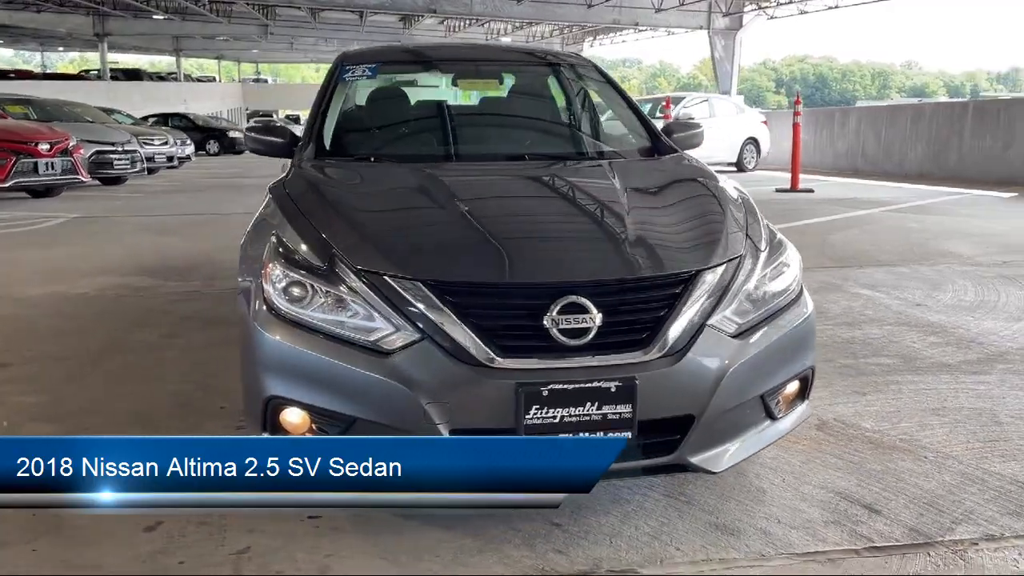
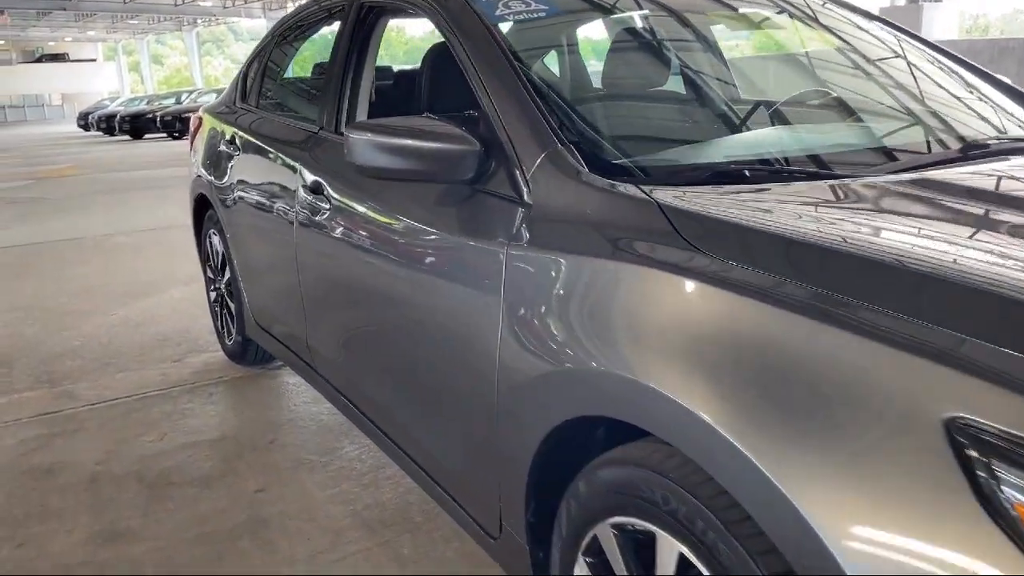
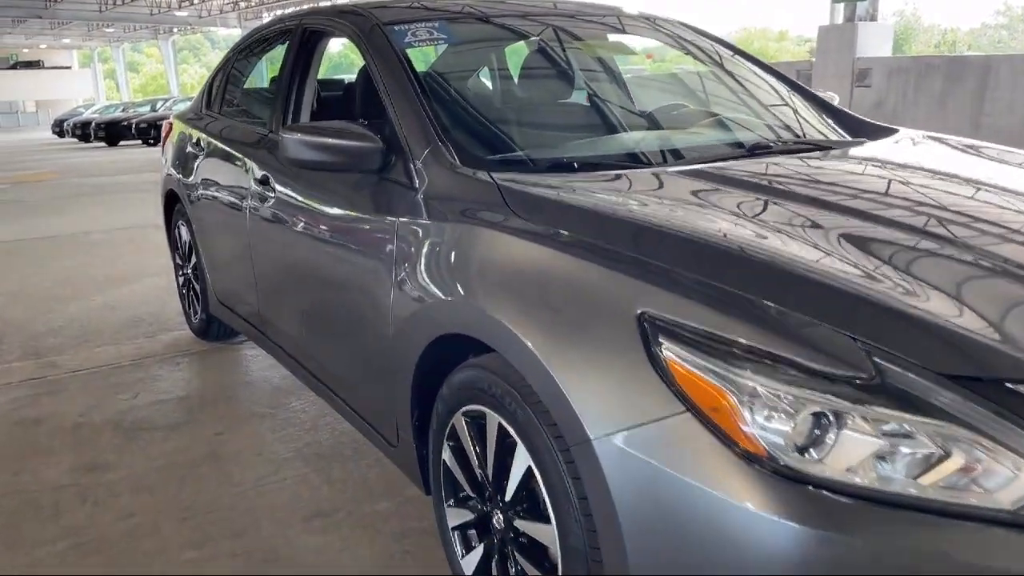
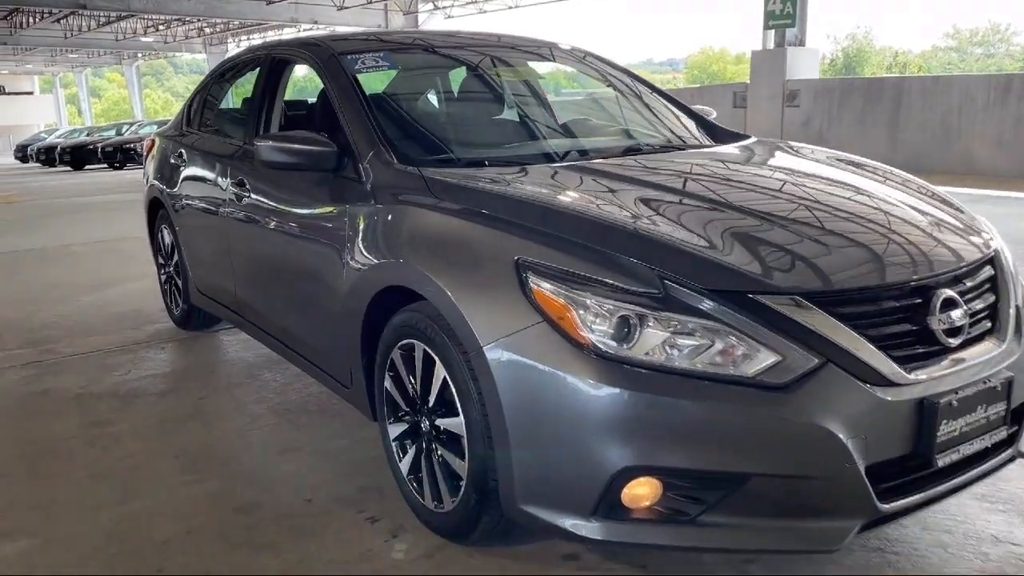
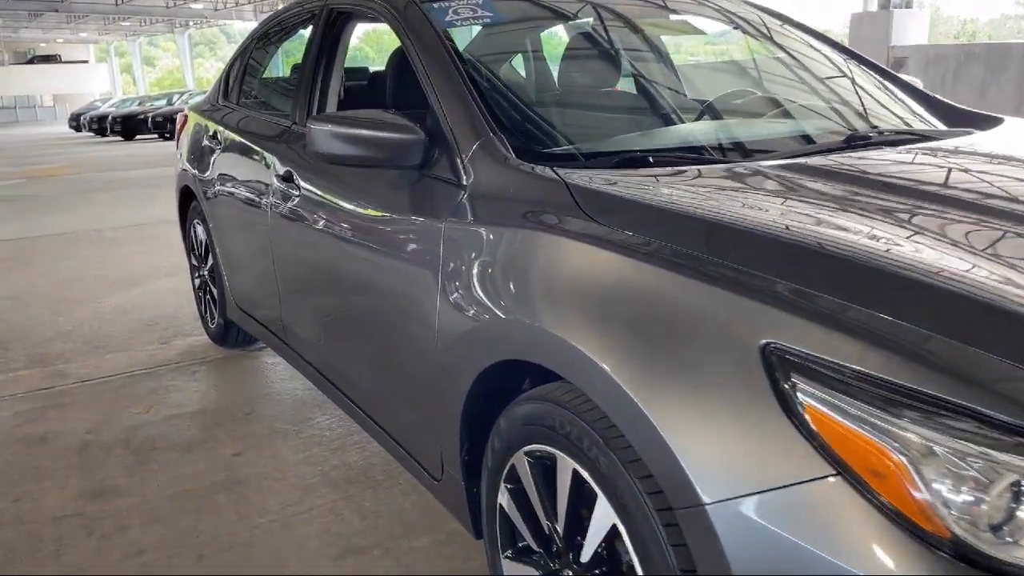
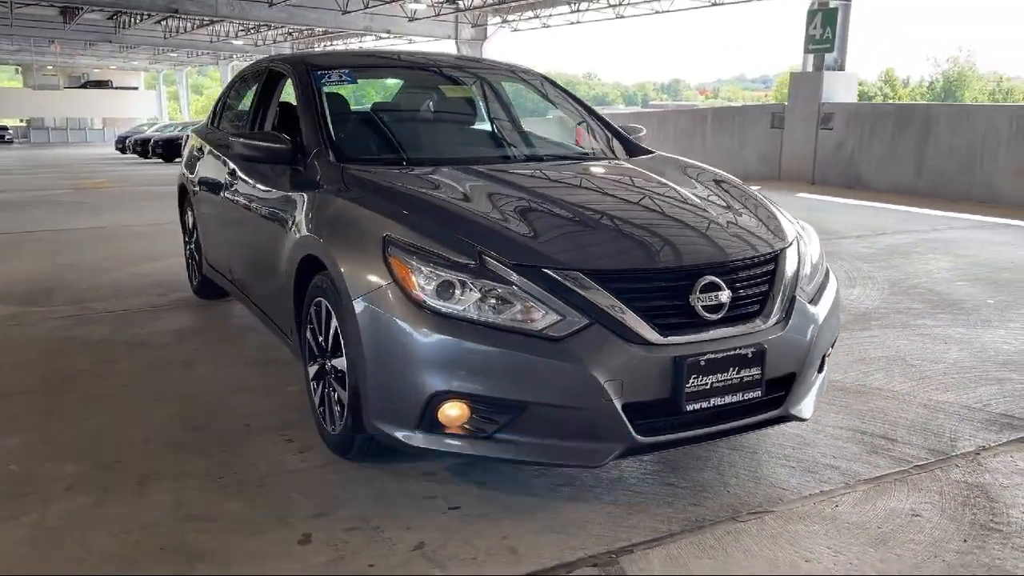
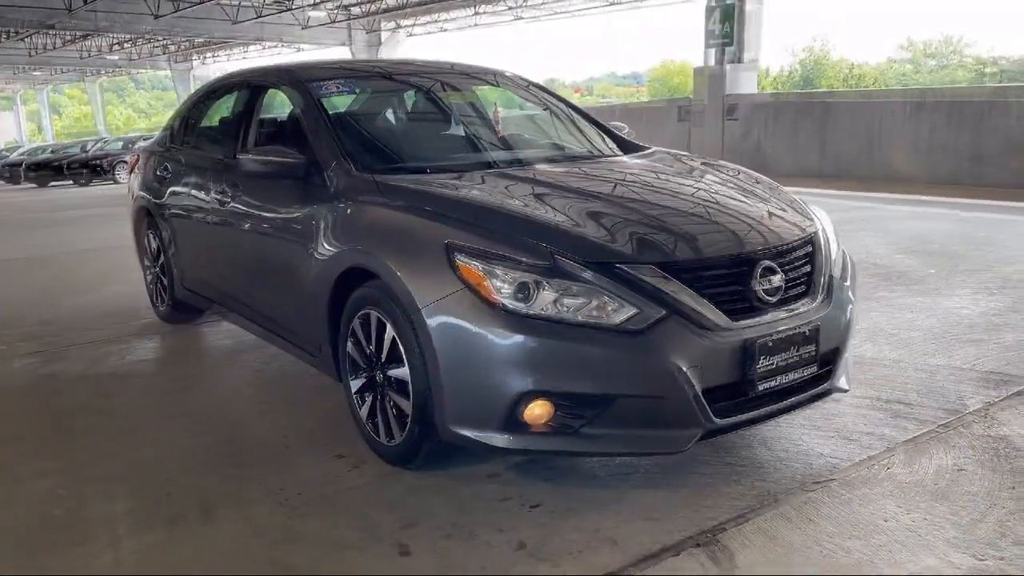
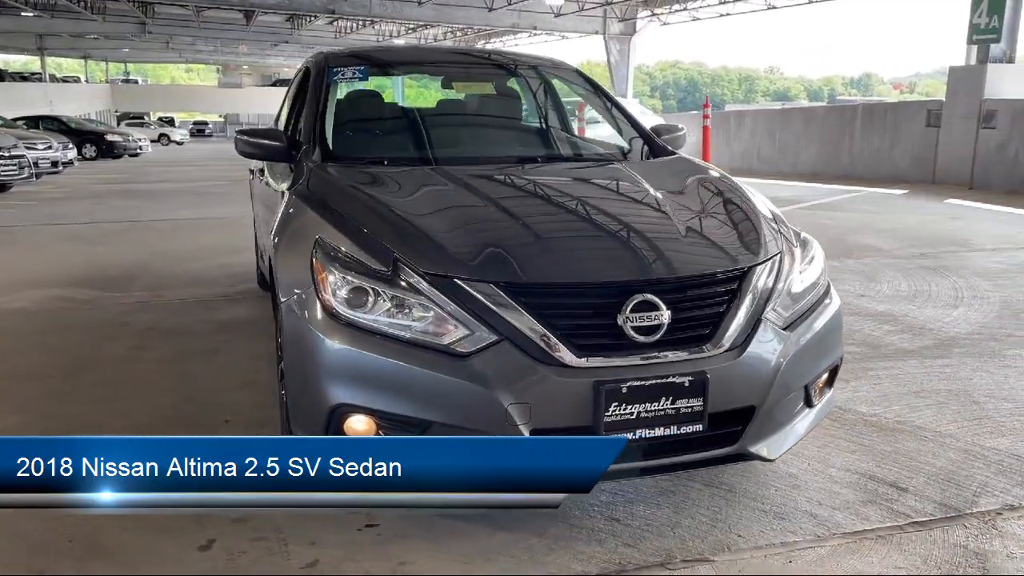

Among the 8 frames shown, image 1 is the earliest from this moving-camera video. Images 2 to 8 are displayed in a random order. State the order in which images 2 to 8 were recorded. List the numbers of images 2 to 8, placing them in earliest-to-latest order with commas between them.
8, 6, 7, 4, 3, 5, 2
